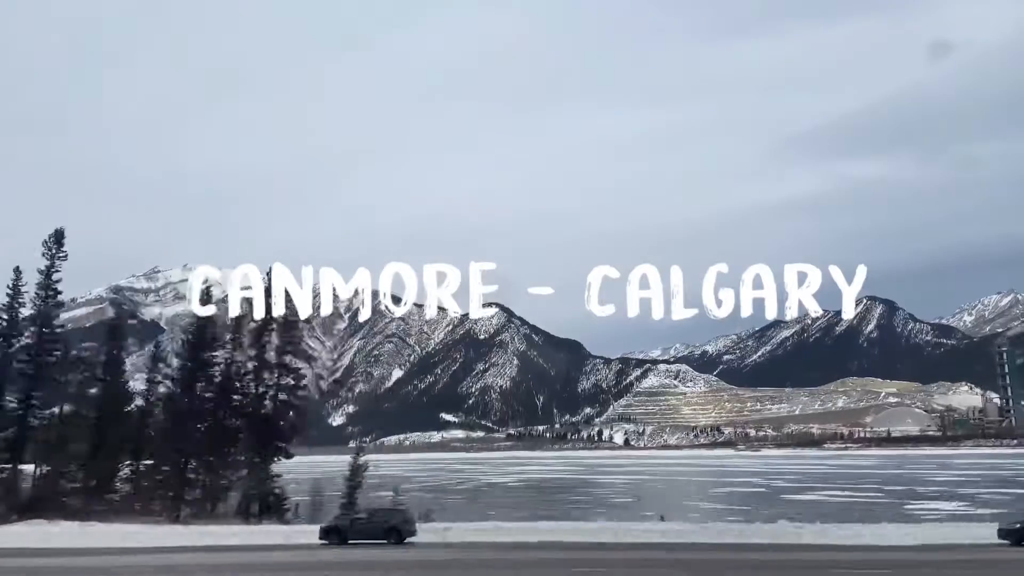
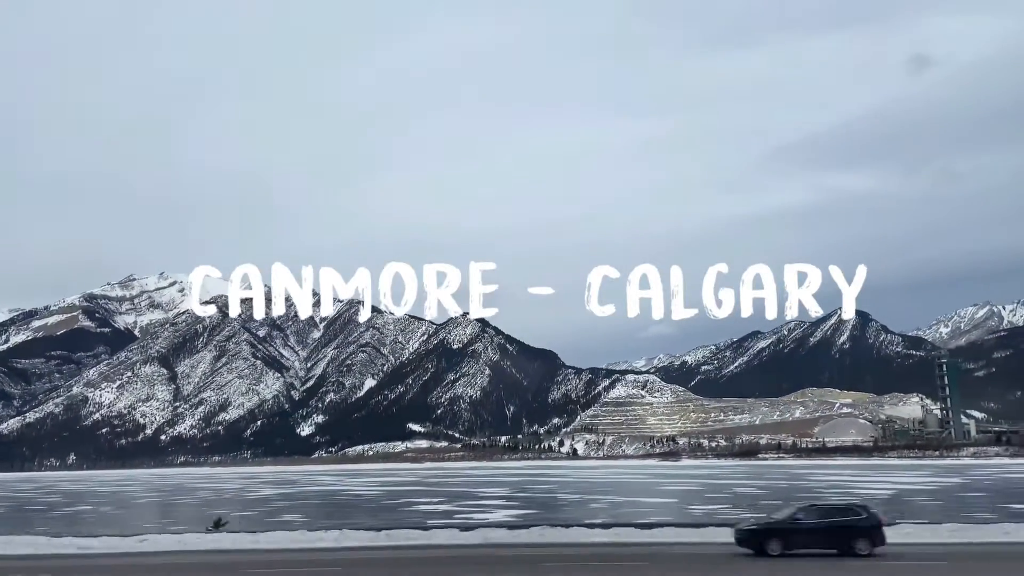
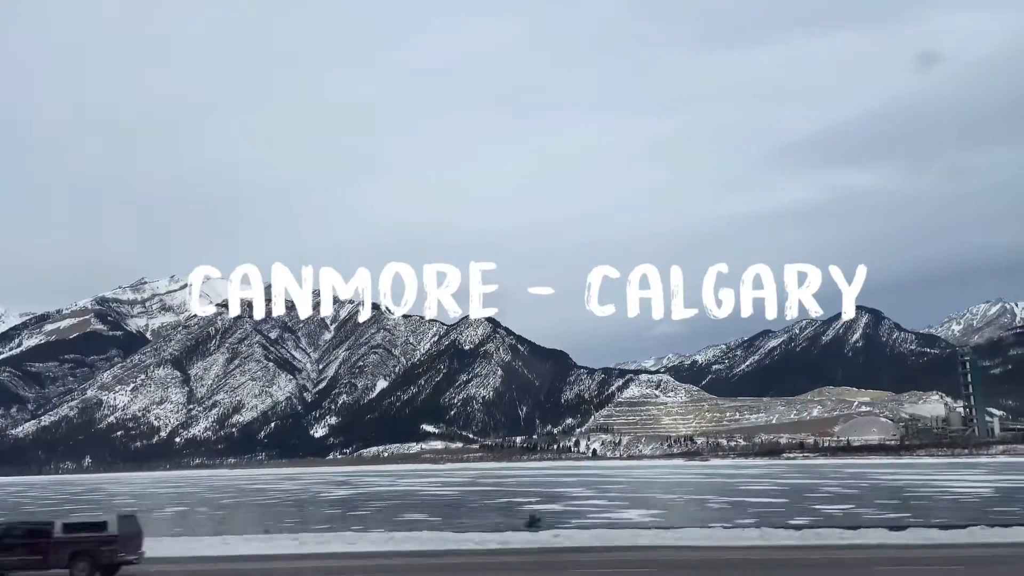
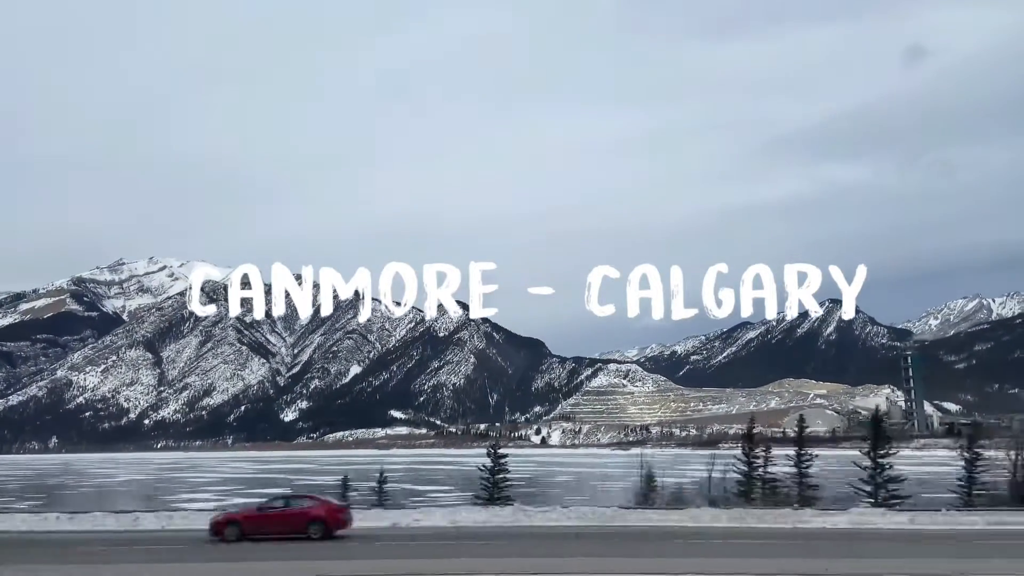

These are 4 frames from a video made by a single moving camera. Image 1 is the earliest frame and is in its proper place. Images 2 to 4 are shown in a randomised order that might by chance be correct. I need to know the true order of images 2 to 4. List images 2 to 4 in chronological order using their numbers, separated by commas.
3, 2, 4
